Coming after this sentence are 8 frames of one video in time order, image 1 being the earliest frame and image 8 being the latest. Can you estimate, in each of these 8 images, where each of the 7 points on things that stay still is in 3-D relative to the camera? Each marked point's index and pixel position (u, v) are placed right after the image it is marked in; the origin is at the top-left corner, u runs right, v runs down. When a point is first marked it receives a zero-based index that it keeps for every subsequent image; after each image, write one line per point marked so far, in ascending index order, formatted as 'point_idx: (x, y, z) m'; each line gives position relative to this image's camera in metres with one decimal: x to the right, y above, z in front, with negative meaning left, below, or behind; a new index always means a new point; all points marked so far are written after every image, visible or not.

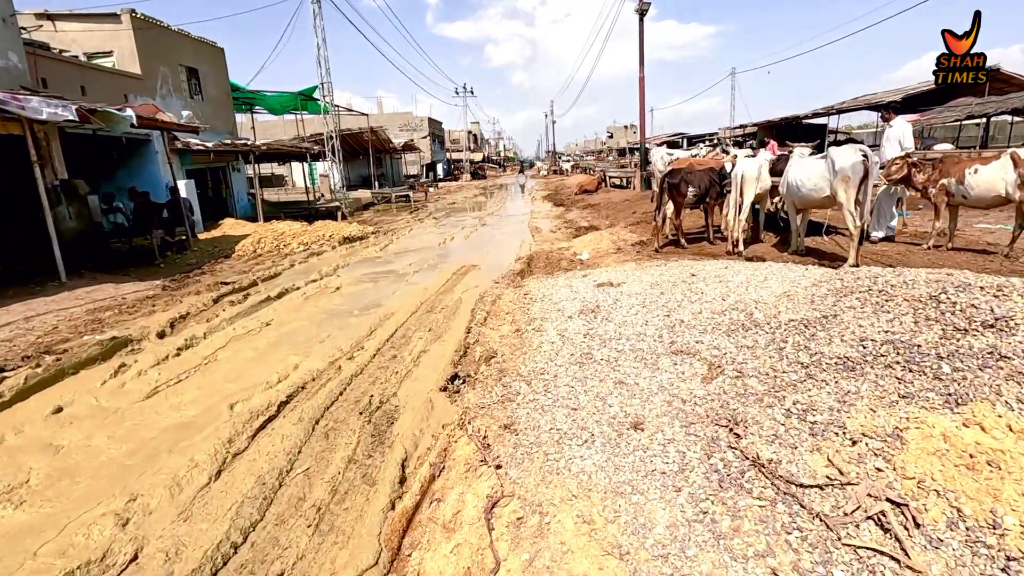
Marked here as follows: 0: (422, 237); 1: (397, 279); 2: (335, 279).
0: (-2.8, +1.6, +16.6) m
1: (-2.3, +0.2, +10.4) m
2: (-3.6, +0.1, +10.7) m
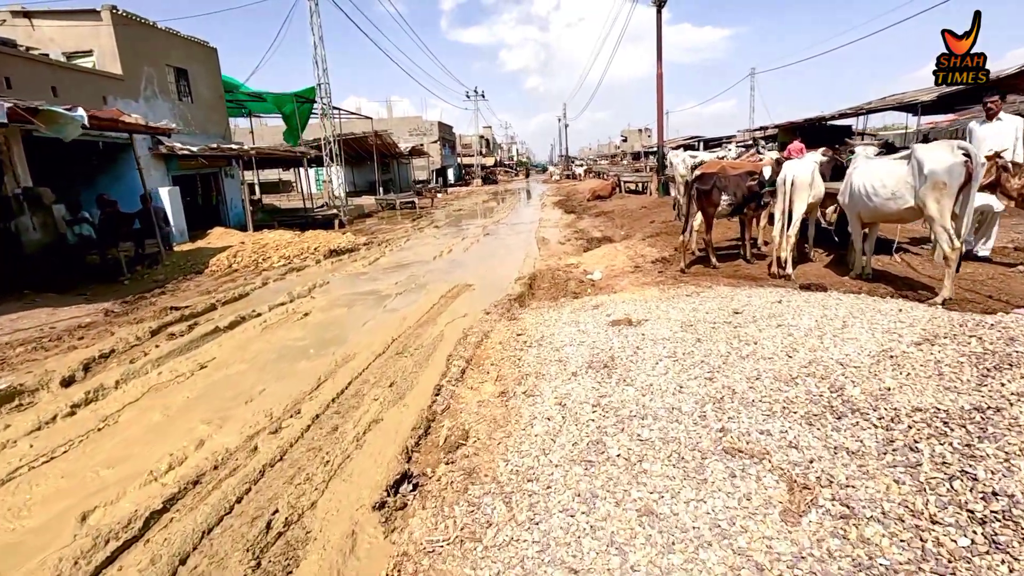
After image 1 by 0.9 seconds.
0: (-2.7, +1.1, +15.1) m
1: (-2.3, -0.2, +9.0) m
2: (-3.6, -0.3, +9.3) m
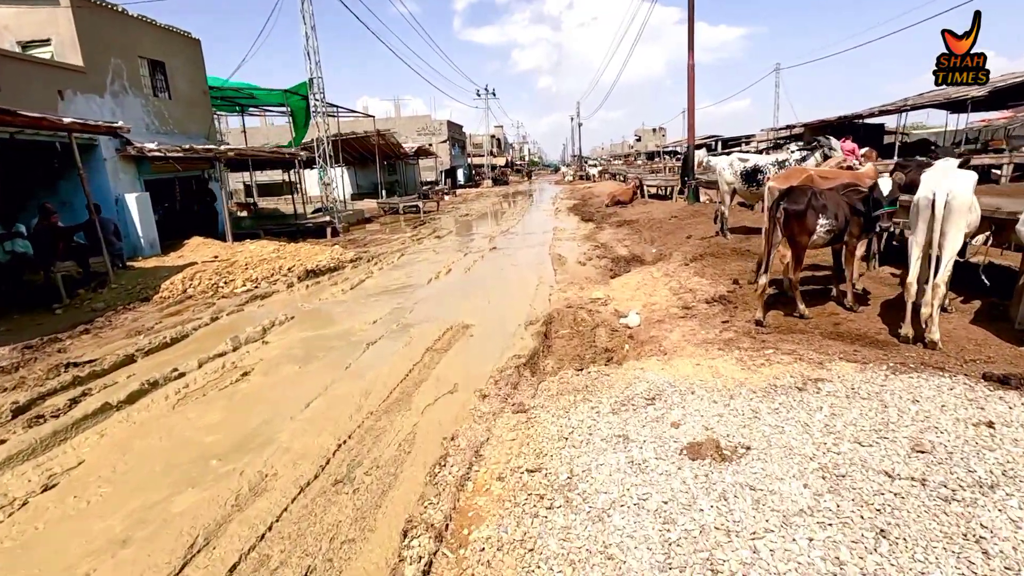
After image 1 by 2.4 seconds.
0: (-2.4, +0.5, +12.9) m
1: (-2.2, -0.9, +6.8) m
2: (-3.5, -0.9, +7.1) m
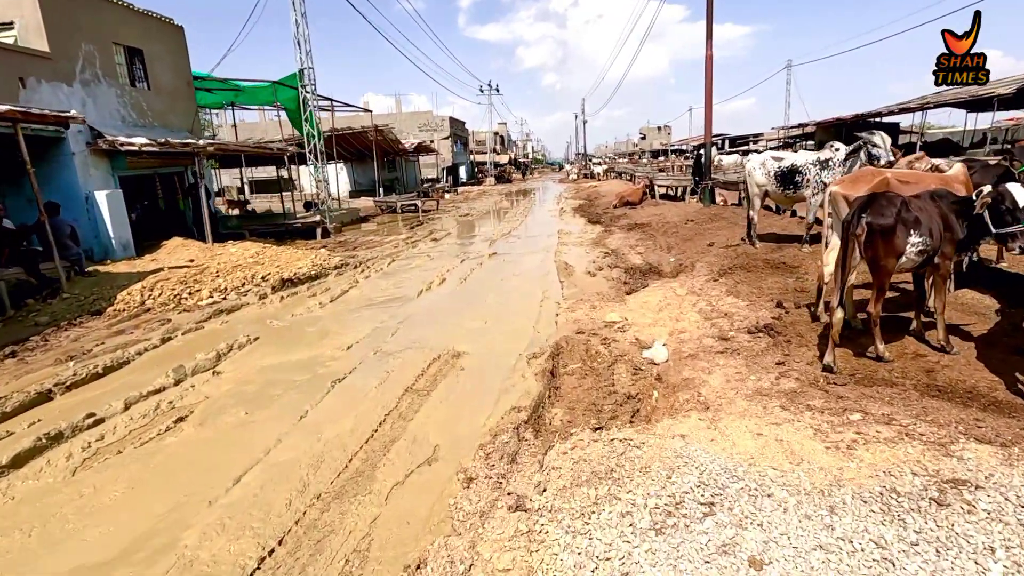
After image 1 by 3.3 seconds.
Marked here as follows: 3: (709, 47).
0: (-2.4, +0.3, +11.7) m
1: (-2.2, -1.1, +5.5) m
2: (-3.5, -1.1, +5.9) m
3: (+5.8, +7.1, +15.6) m
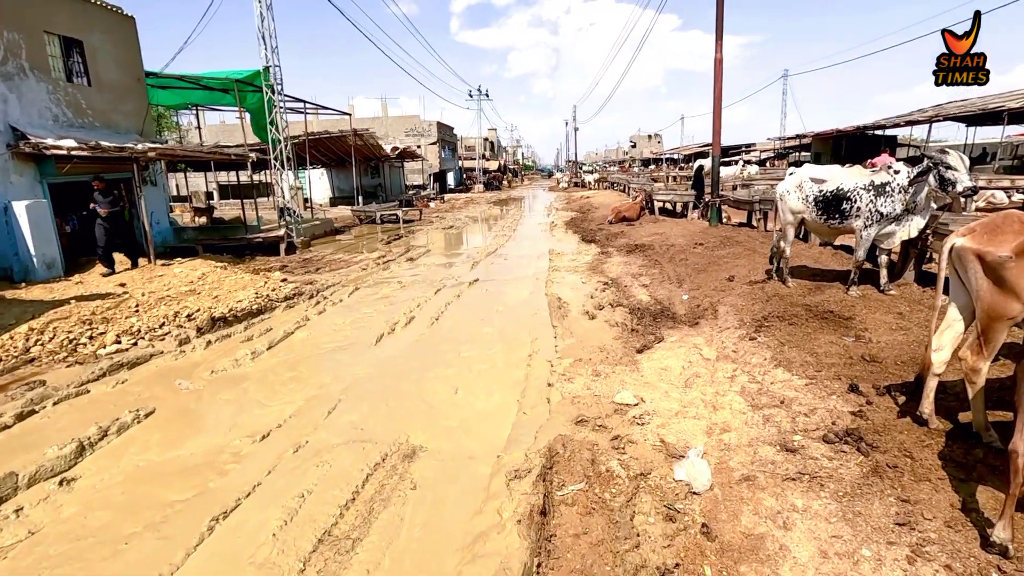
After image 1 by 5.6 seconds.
0: (-2.7, -0.4, +9.8) m
1: (-2.4, -1.7, +3.6) m
2: (-3.7, -1.7, +4.0) m
3: (+5.4, +6.3, +14.0) m
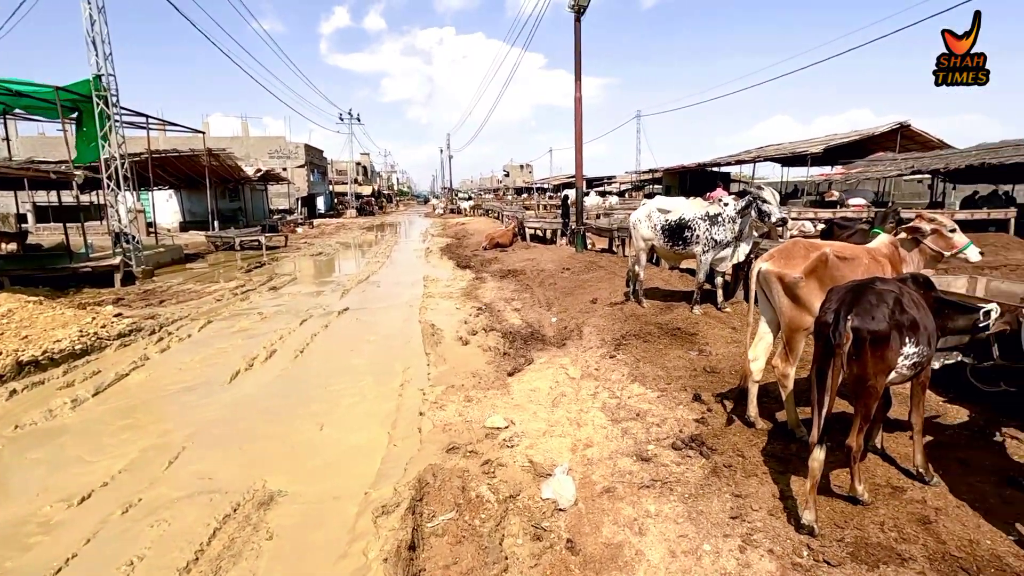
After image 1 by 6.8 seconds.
0: (-4.9, -0.9, +8.9) m
1: (-3.2, -2.0, +3.0) m
2: (-4.5, -2.0, +3.0) m
3: (+1.9, +5.6, +15.1) m
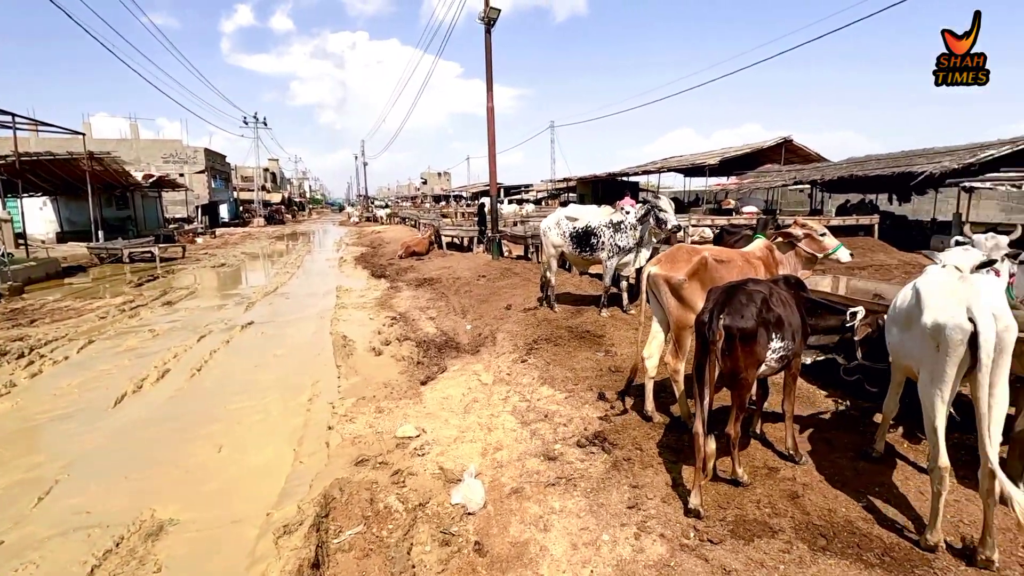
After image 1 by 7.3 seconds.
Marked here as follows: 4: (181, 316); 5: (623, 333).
0: (-6.3, -1.2, +8.2) m
1: (-3.7, -2.1, +2.5) m
2: (-5.0, -2.2, +2.3) m
3: (-0.6, +5.4, +15.3) m
4: (-7.4, -0.6, +12.0) m
5: (+1.6, -0.7, +7.8) m
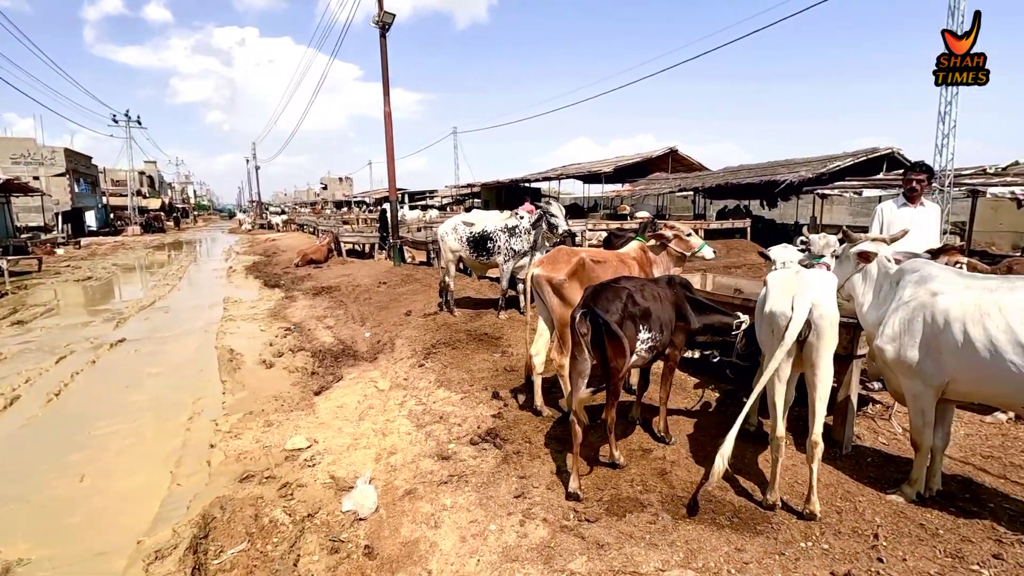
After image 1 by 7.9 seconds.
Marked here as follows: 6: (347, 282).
0: (-7.7, -1.4, +7.1) m
1: (-4.2, -2.2, +1.9) m
2: (-5.4, -2.3, +1.5) m
3: (-3.5, +5.2, +15.2) m
4: (-9.5, -1.0, +10.7) m
5: (+0.1, -0.7, +8.0) m
6: (-4.5, +0.2, +14.5) m
